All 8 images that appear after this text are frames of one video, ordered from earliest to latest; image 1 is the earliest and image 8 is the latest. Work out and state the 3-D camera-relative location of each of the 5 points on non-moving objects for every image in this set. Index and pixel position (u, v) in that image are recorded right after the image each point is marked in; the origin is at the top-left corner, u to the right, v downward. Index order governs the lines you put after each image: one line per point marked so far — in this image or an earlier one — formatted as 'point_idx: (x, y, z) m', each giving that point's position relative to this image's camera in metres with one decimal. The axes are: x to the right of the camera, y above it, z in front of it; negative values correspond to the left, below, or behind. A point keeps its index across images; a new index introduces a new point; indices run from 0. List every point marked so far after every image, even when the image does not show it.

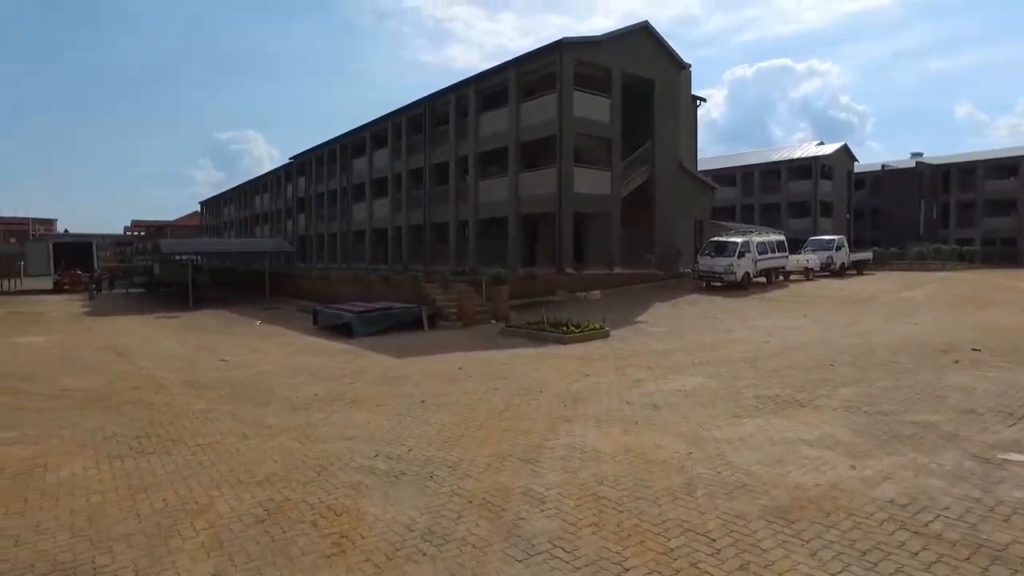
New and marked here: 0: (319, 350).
0: (-4.4, -1.4, +15.1) m
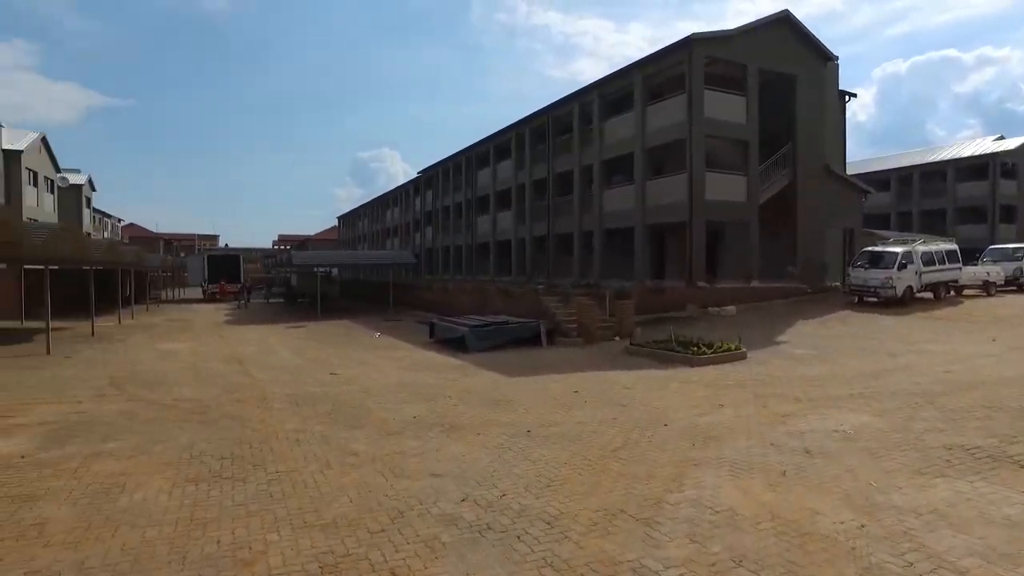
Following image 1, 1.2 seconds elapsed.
0: (-1.8, -1.7, +14.5) m
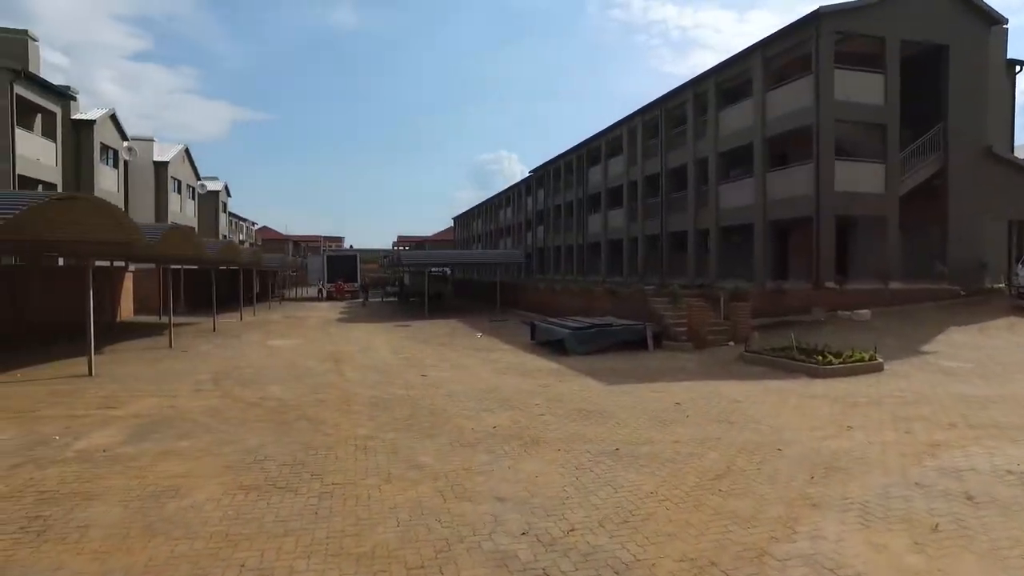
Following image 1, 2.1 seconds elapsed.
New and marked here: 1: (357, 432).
0: (+0.2, -1.7, +13.8) m
1: (-1.9, -1.8, +8.3) m
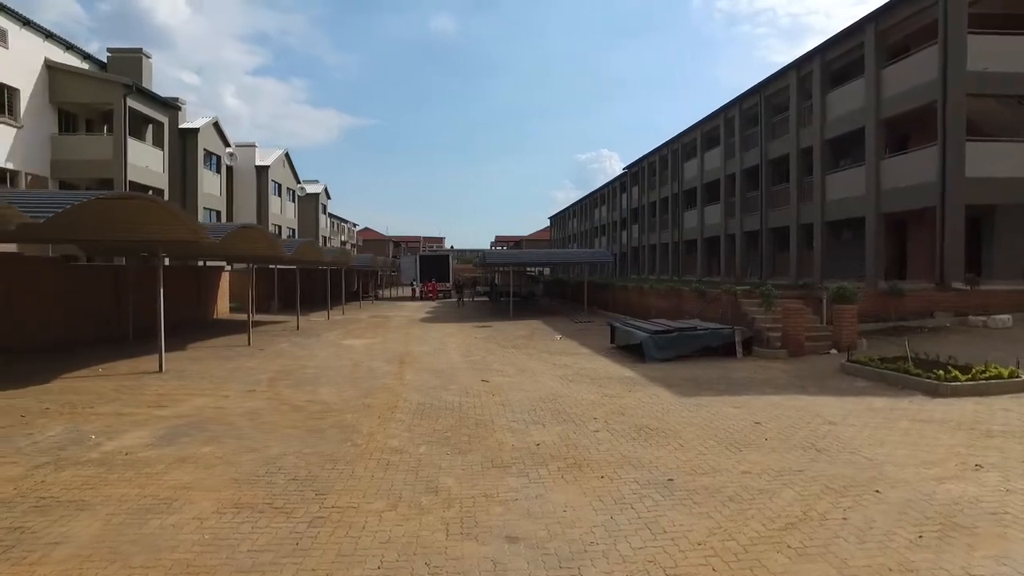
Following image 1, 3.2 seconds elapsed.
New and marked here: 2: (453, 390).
0: (+1.5, -1.7, +12.6) m
1: (-1.4, -1.8, +7.6) m
2: (-1.0, -1.7, +11.4) m
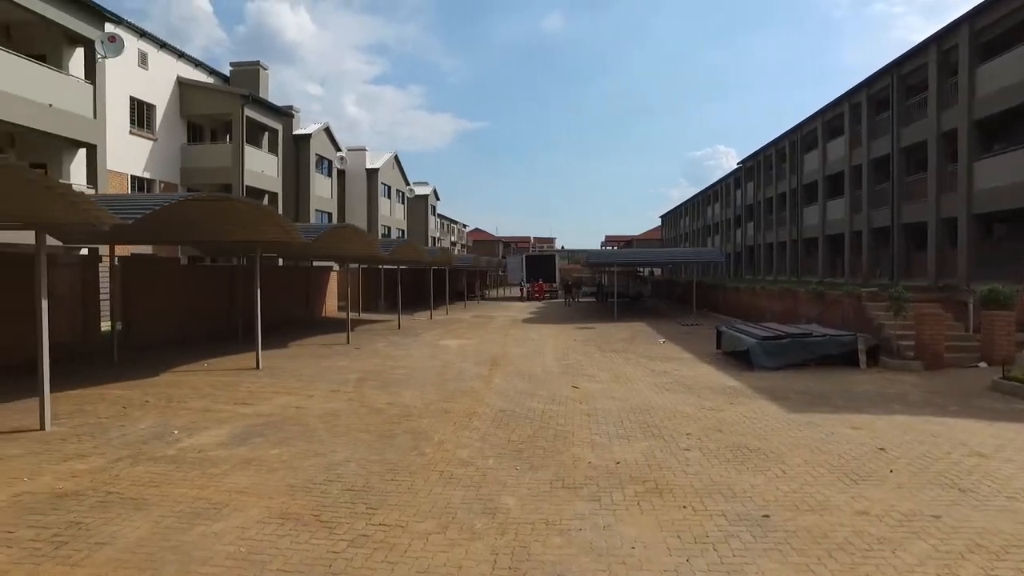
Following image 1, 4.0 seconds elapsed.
0: (+3.1, -1.7, +11.6) m
1: (-0.6, -1.8, +7.1) m
2: (+0.4, -1.7, +10.8) m
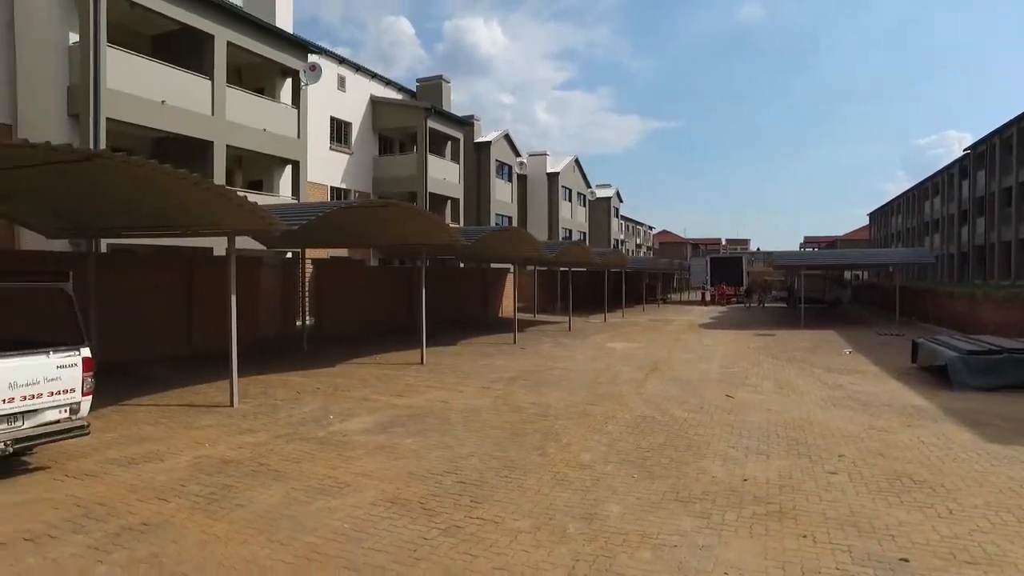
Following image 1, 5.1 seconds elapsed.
0: (+5.5, -1.8, +10.3) m
1: (+0.7, -1.8, +7.0) m
2: (+2.7, -1.8, +10.3) m
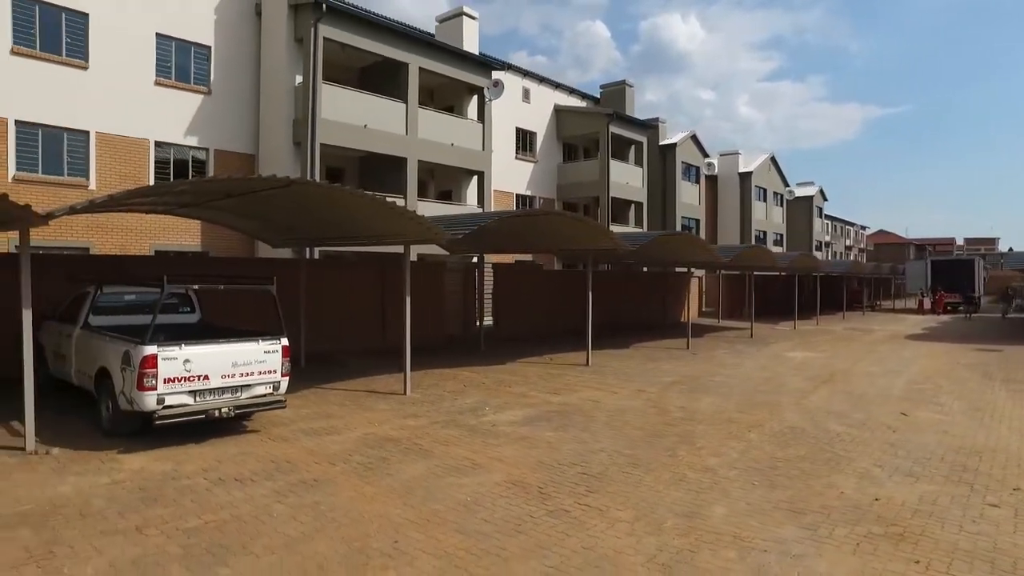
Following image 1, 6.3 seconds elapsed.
0: (+7.6, -1.9, +8.9) m
1: (+2.1, -1.8, +7.1) m
2: (+4.9, -1.9, +9.7) m
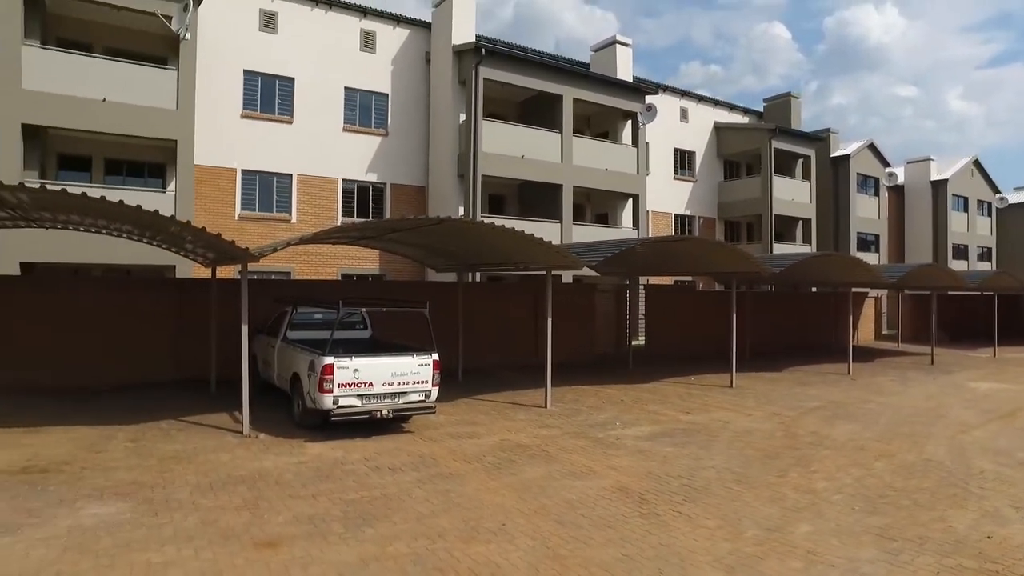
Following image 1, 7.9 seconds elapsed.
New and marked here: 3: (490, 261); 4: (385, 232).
0: (+9.2, -2.3, +7.6) m
1: (+3.3, -2.2, +7.3) m
2: (+6.8, -2.3, +9.1) m
3: (-0.4, +0.5, +12.9) m
4: (-2.2, +0.9, +11.2) m
